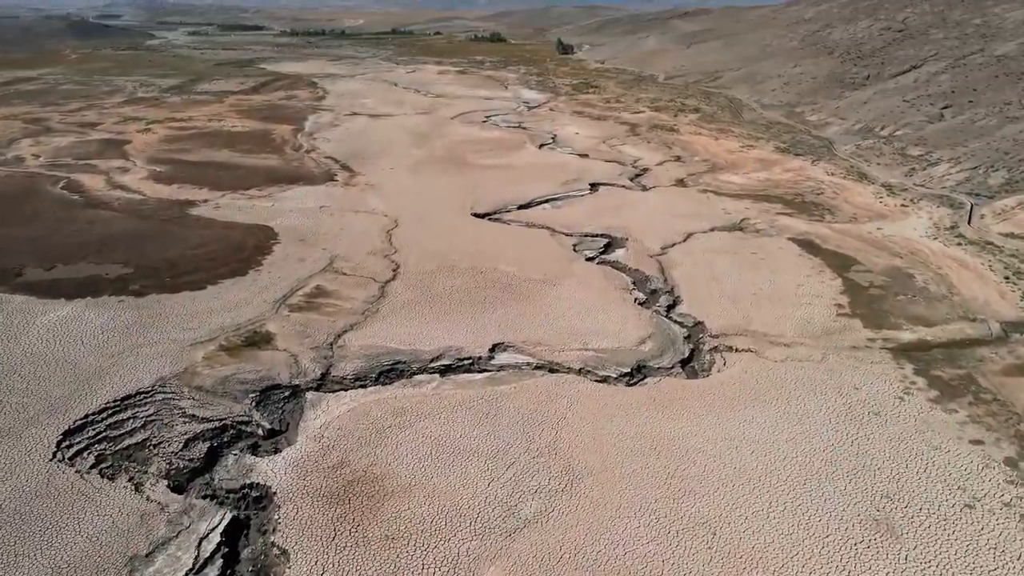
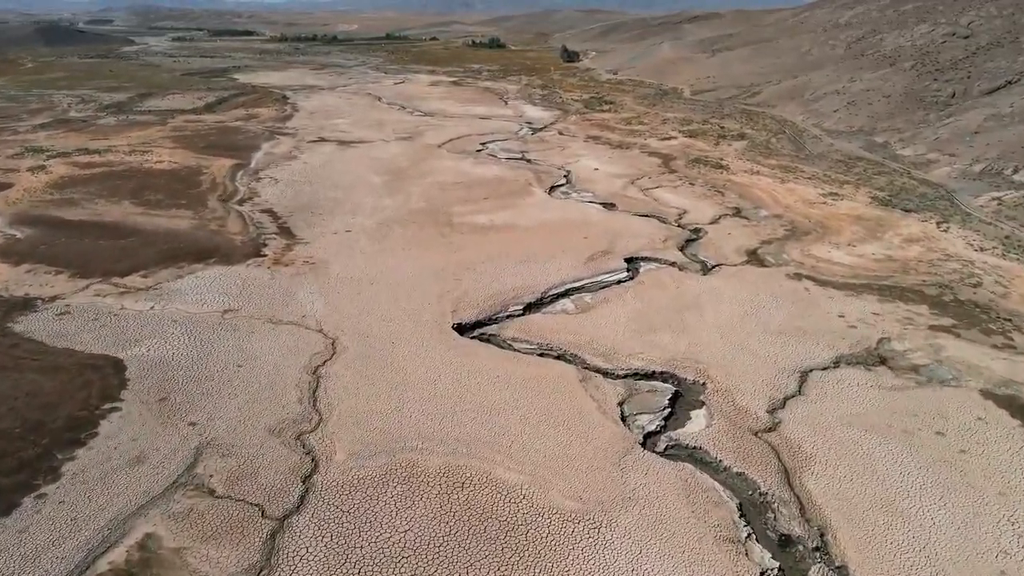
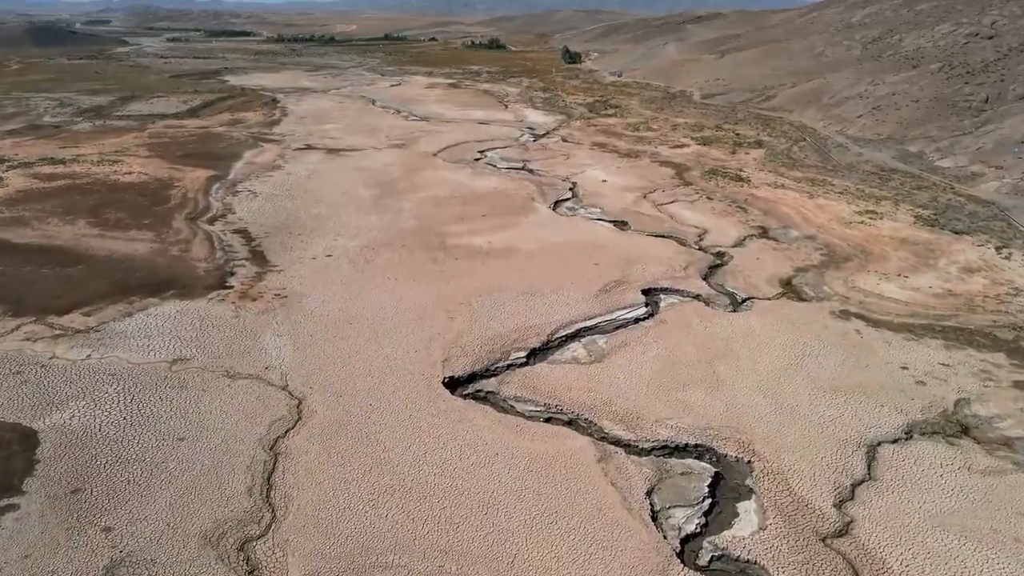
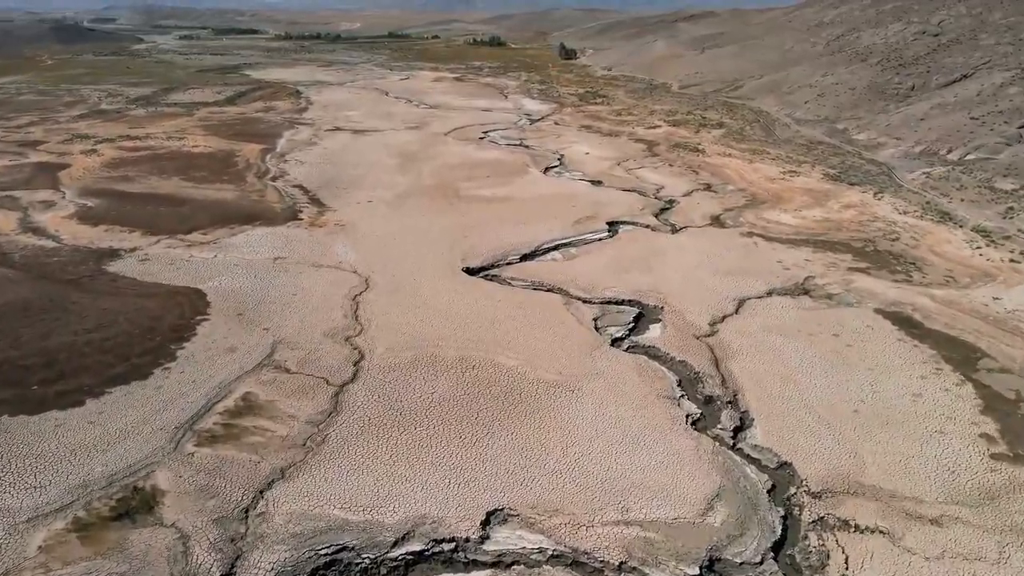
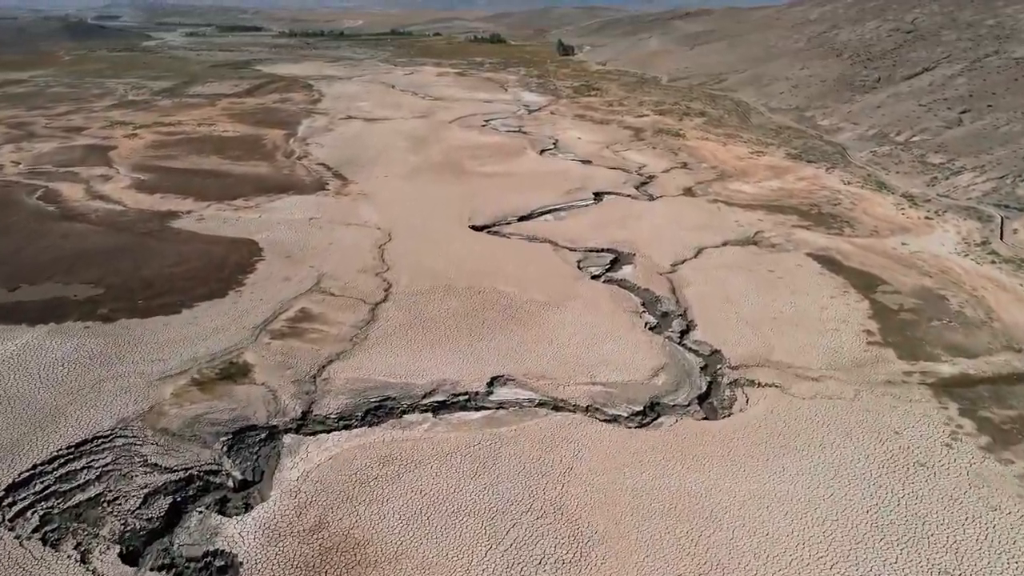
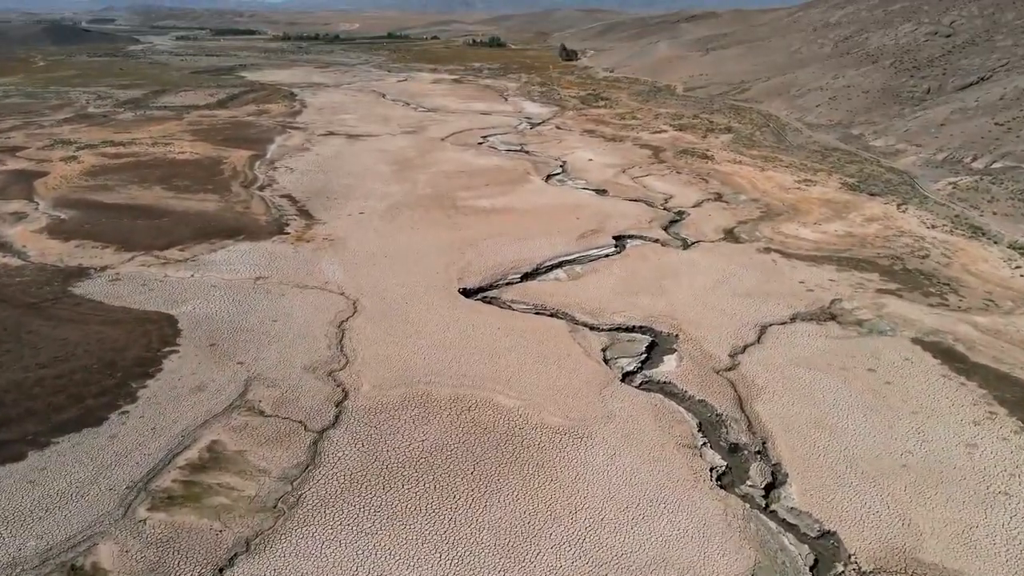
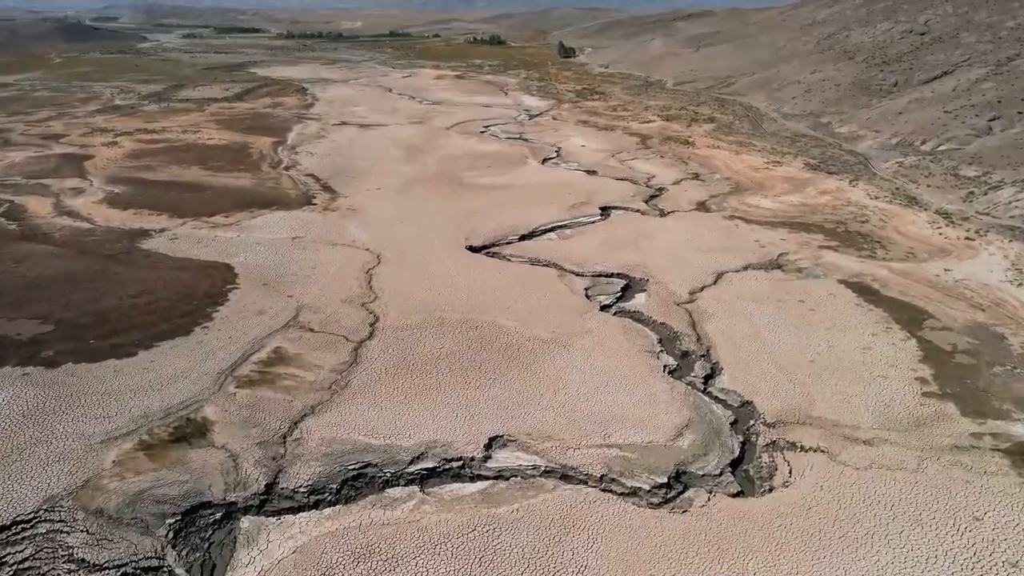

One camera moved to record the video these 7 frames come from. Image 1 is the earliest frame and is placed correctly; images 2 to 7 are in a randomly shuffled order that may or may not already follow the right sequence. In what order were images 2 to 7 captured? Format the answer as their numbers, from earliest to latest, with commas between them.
5, 7, 4, 6, 2, 3
